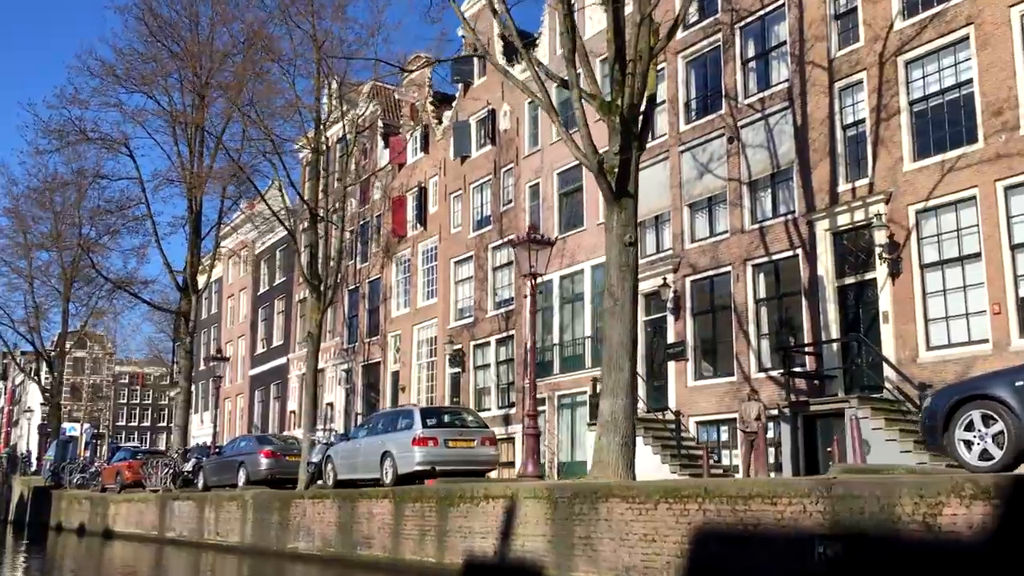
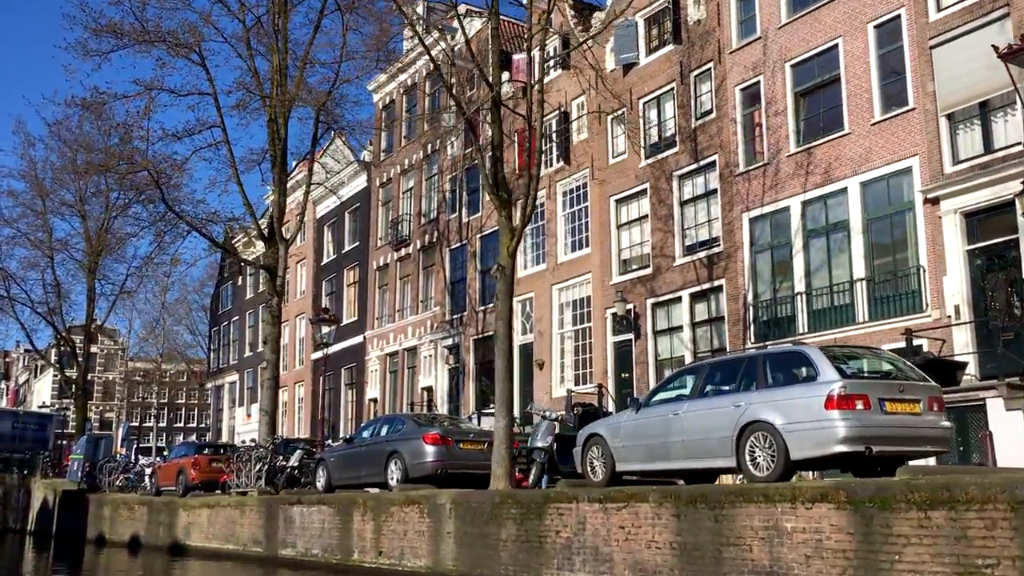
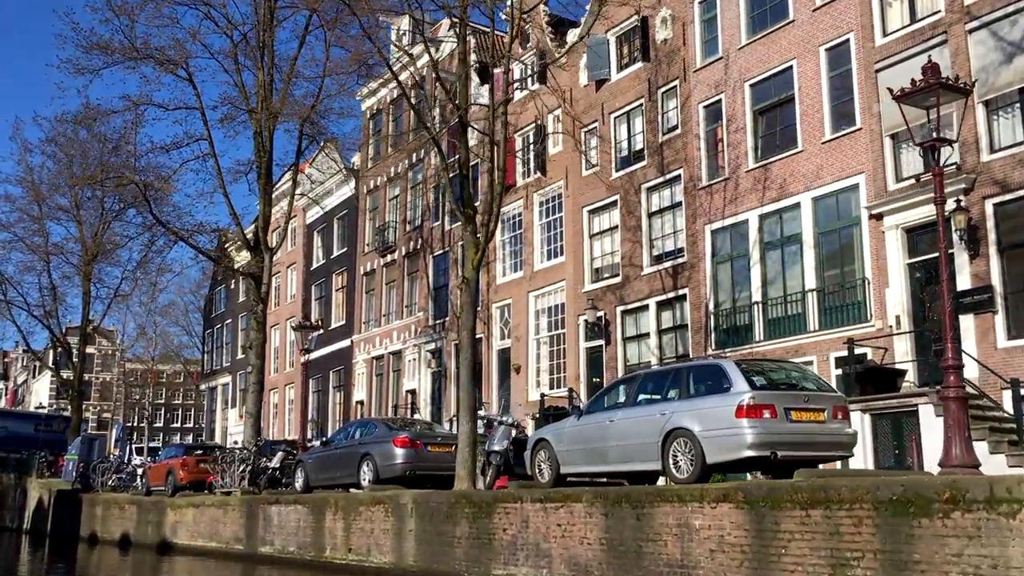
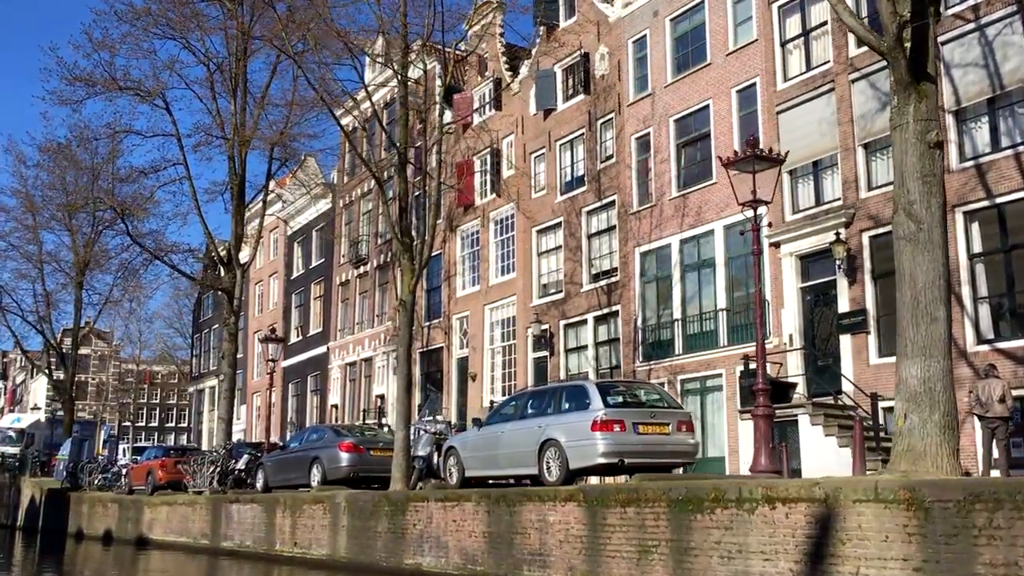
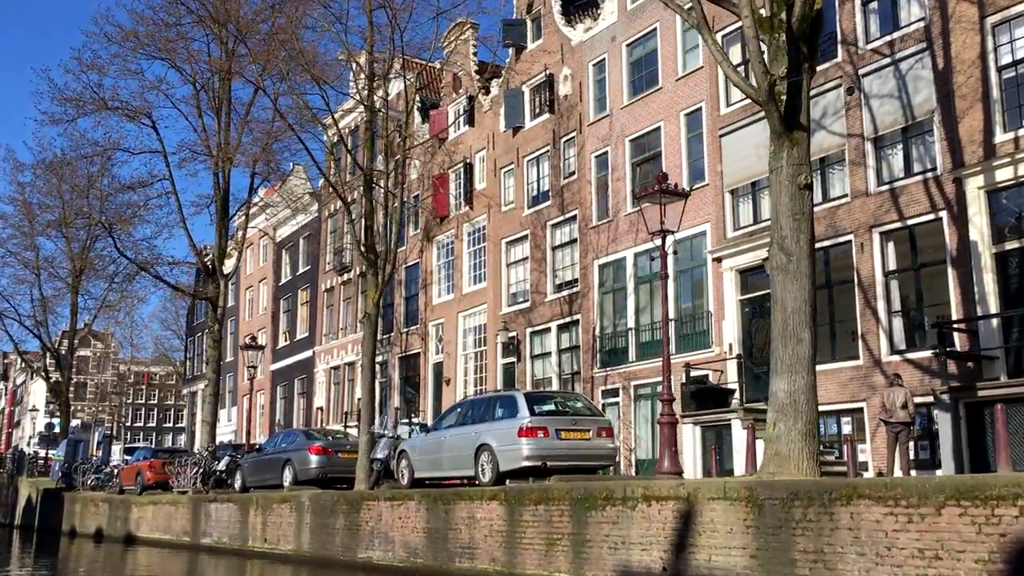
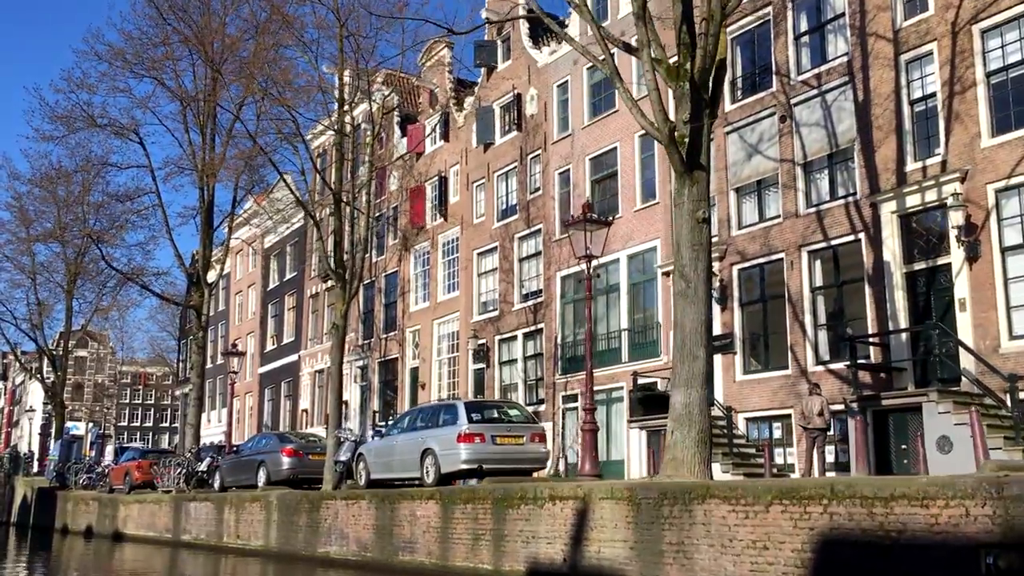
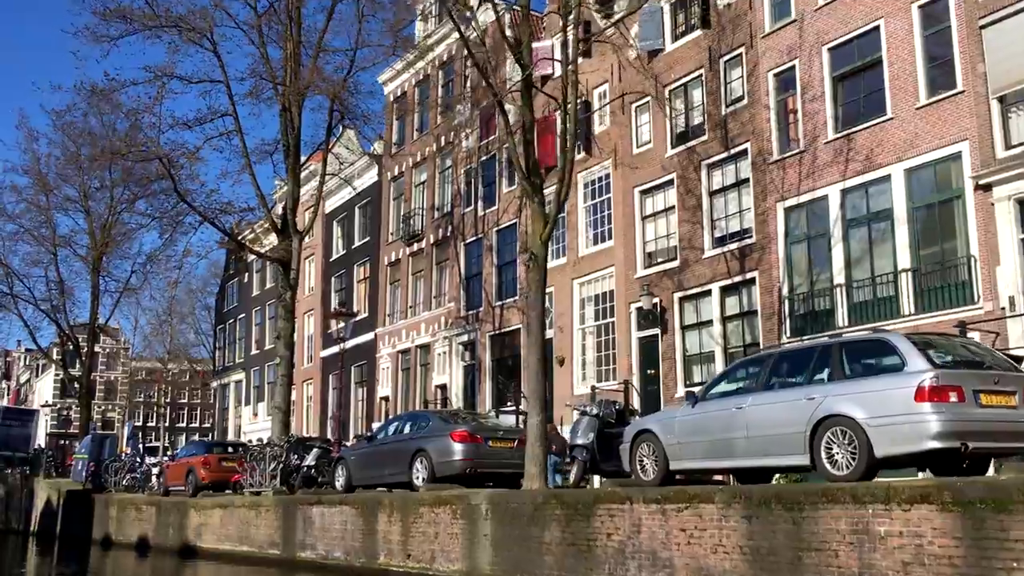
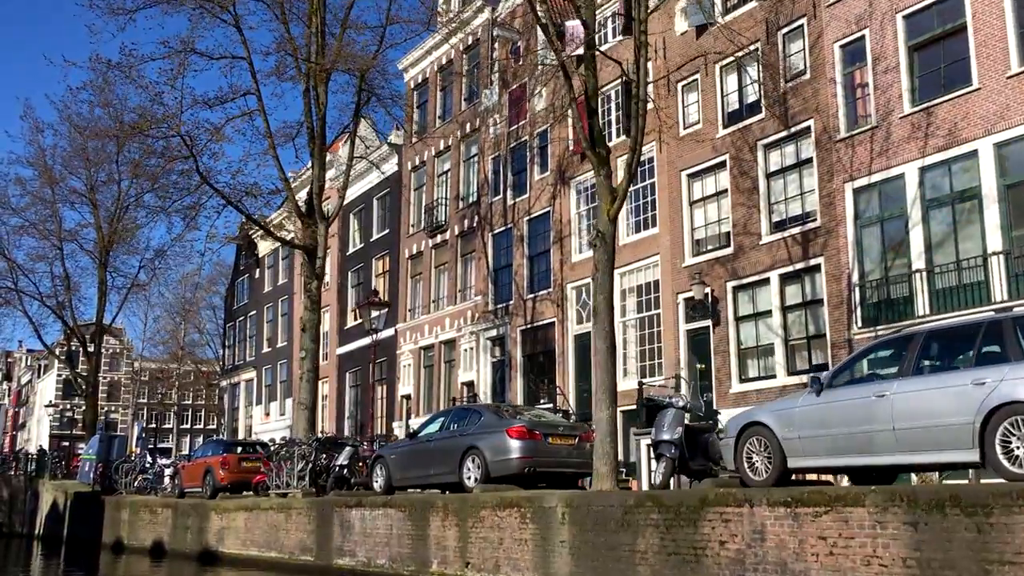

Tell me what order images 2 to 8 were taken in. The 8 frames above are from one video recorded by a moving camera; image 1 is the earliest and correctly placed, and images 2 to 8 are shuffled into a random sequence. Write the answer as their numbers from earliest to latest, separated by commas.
6, 5, 4, 3, 2, 7, 8
